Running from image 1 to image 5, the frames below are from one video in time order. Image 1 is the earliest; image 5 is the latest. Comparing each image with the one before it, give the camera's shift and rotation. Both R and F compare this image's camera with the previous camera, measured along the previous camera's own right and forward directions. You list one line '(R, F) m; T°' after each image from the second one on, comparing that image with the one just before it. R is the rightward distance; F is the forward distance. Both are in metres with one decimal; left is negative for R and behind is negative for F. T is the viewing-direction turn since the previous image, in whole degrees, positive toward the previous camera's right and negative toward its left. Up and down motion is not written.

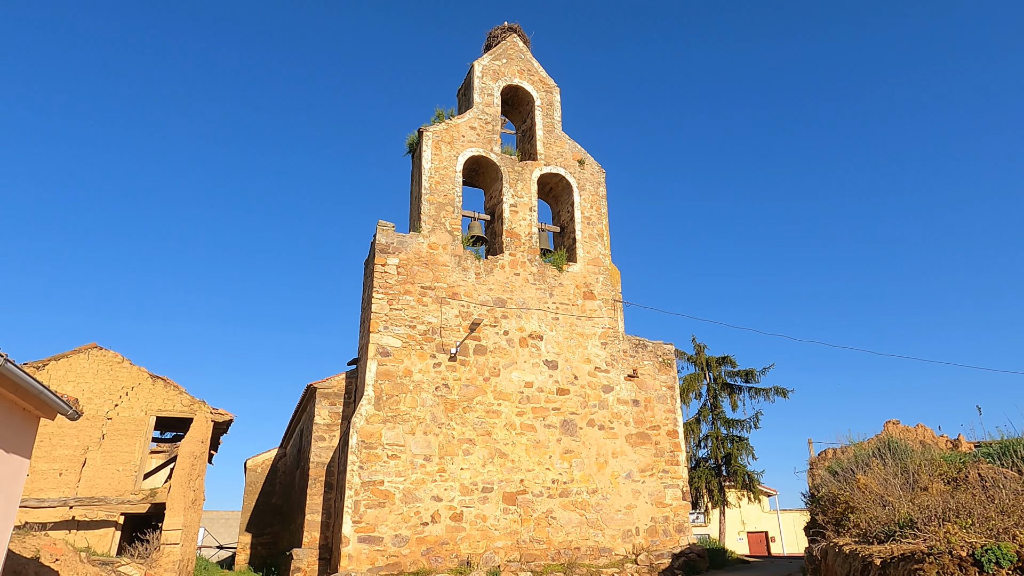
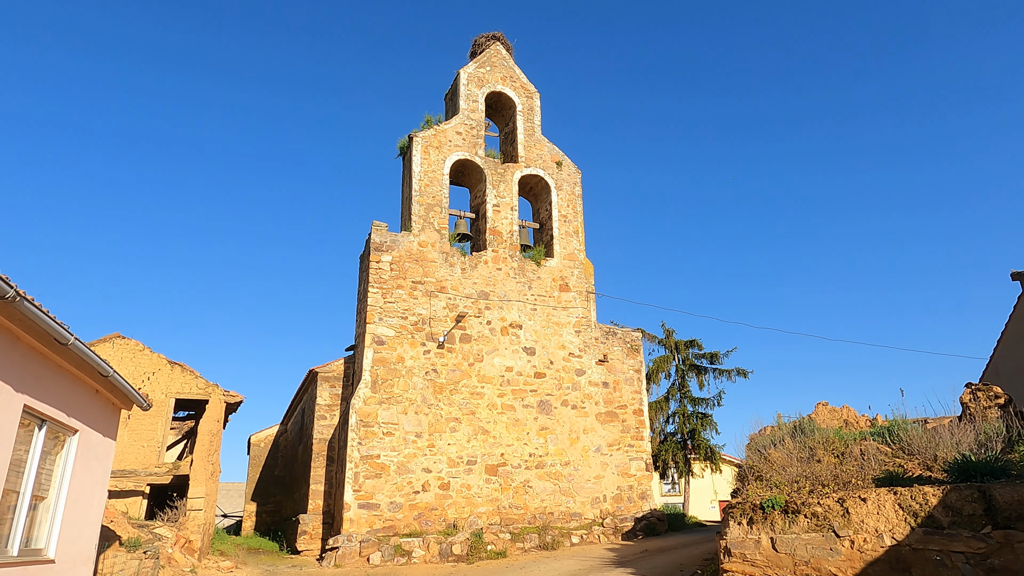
(+0.1, -1.4) m; +1°
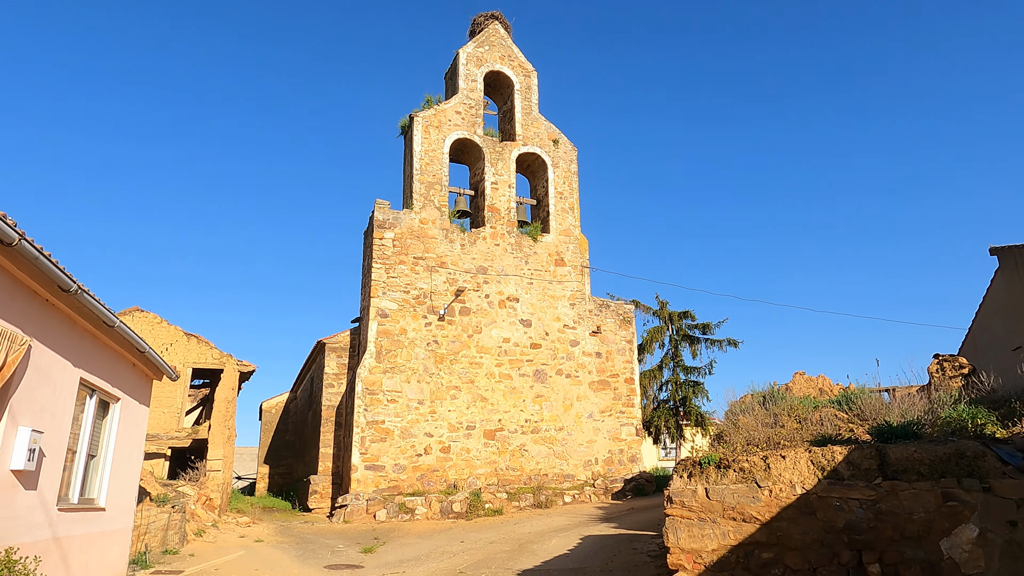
(+0.2, -0.7) m; 0°
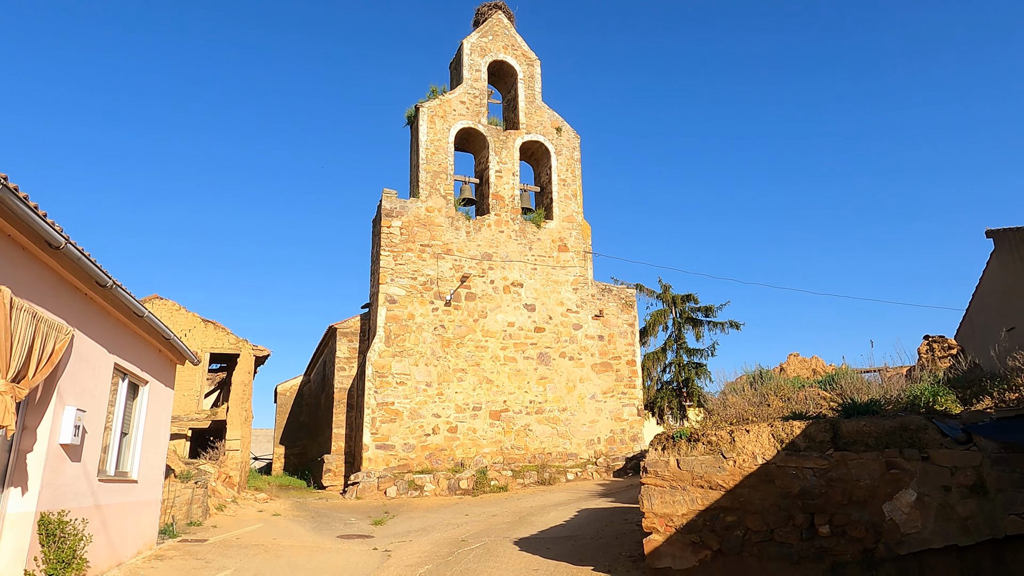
(+0.2, -0.4) m; -1°
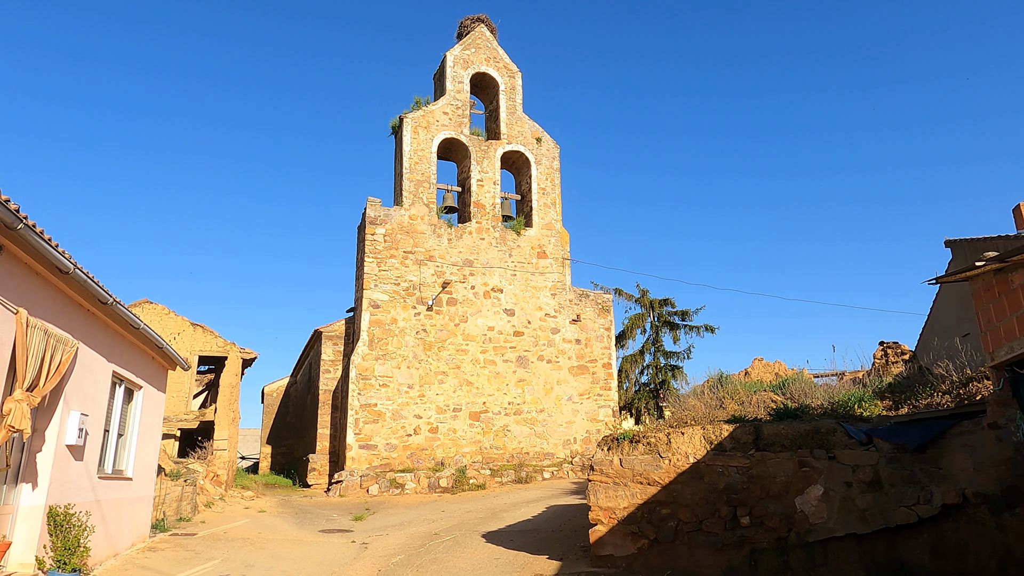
(+0.2, -0.6) m; +1°
